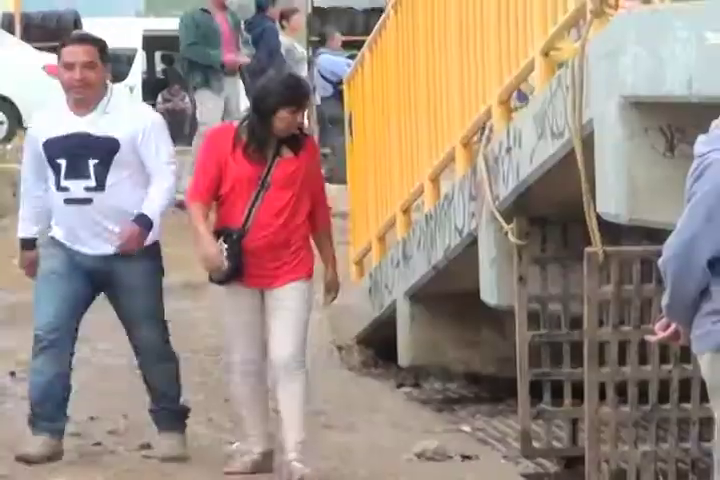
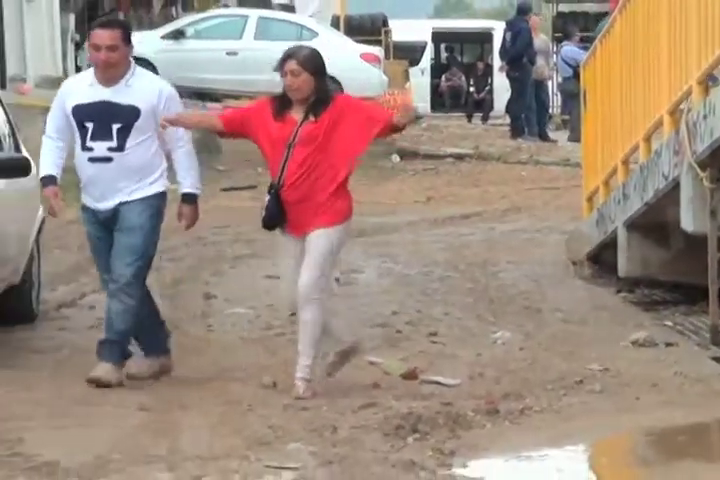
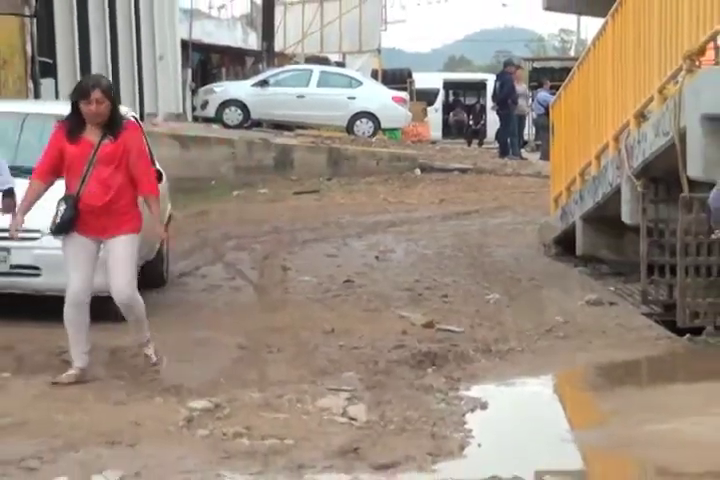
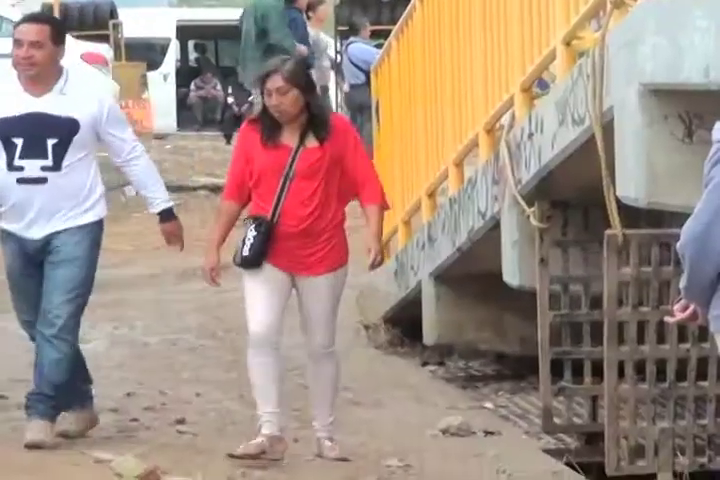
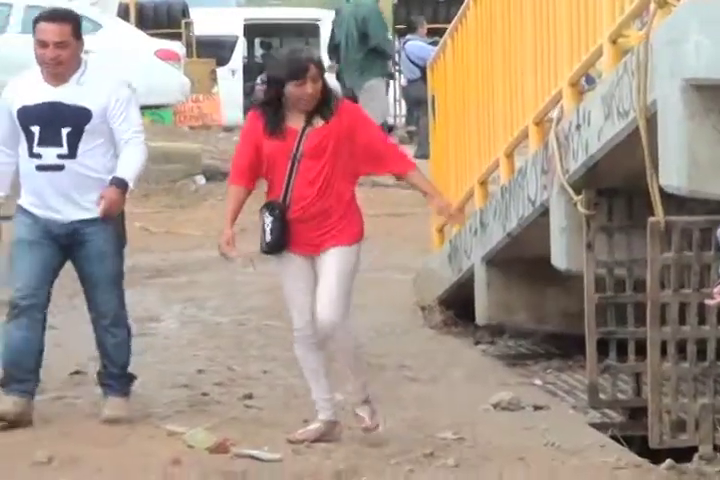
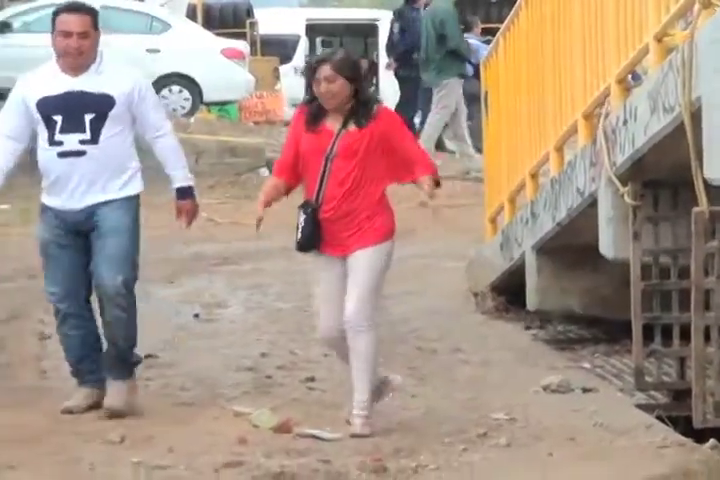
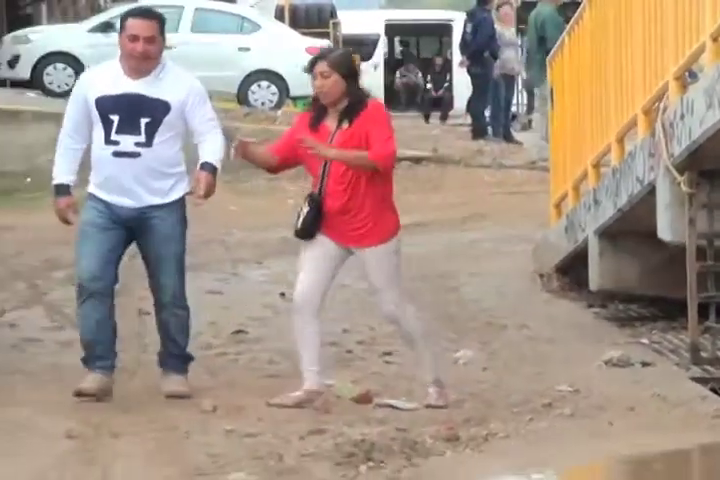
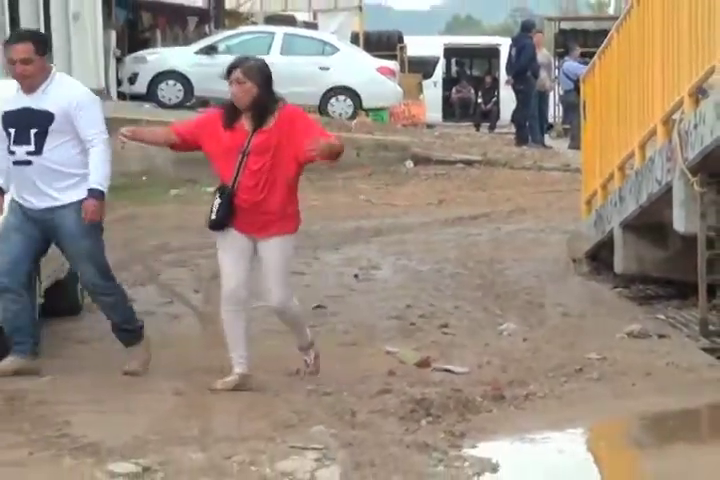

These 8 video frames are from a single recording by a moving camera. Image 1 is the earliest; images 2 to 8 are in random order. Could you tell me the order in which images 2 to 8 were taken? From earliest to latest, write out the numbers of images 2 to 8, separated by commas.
4, 5, 6, 7, 2, 8, 3
